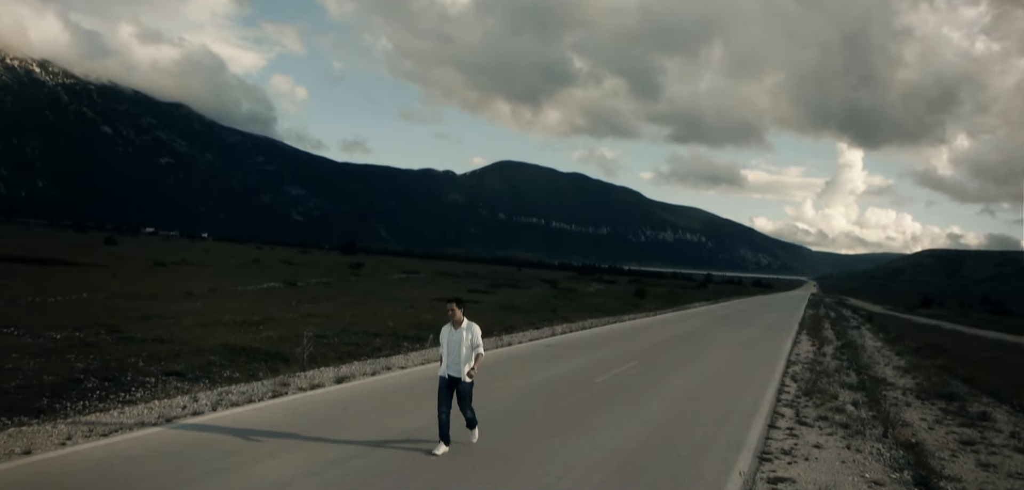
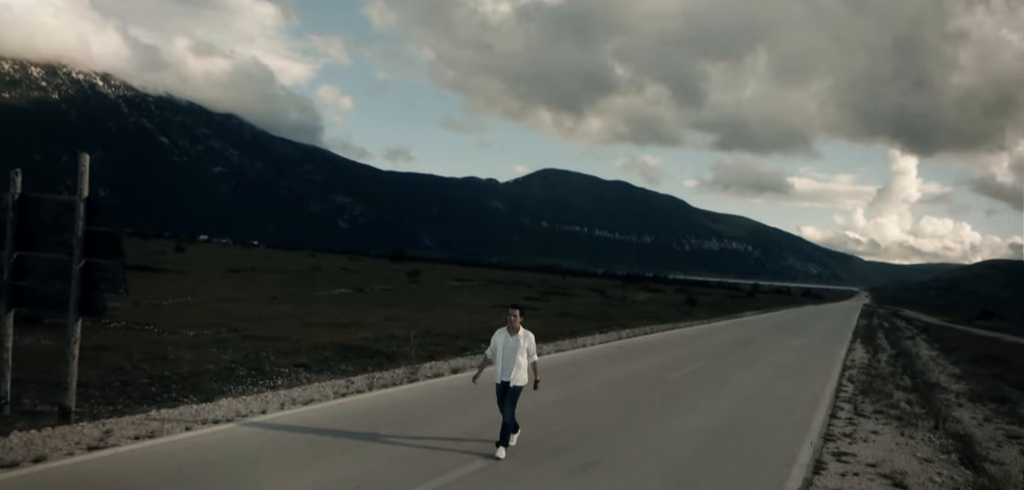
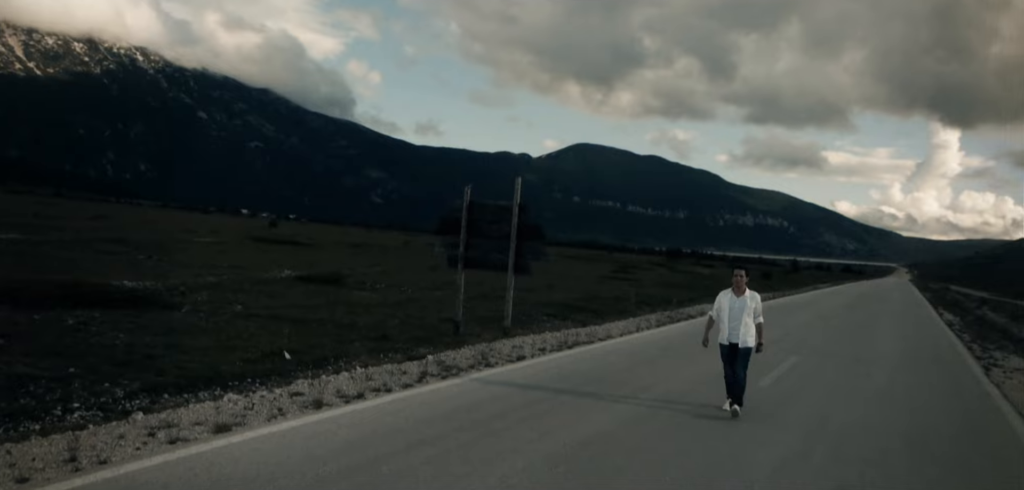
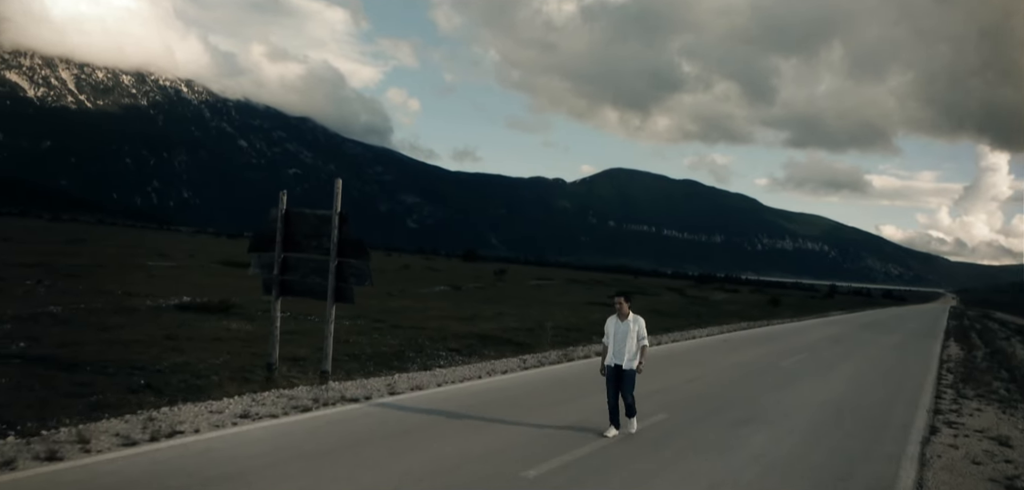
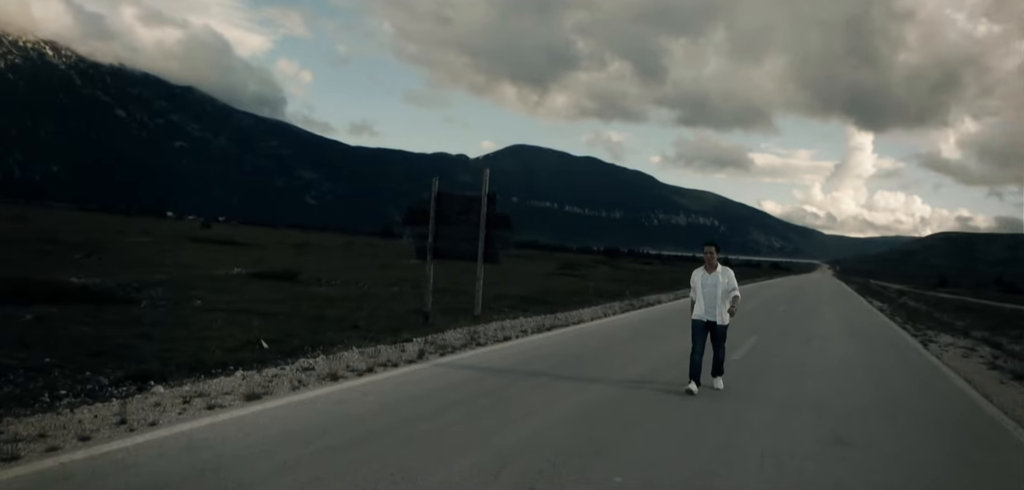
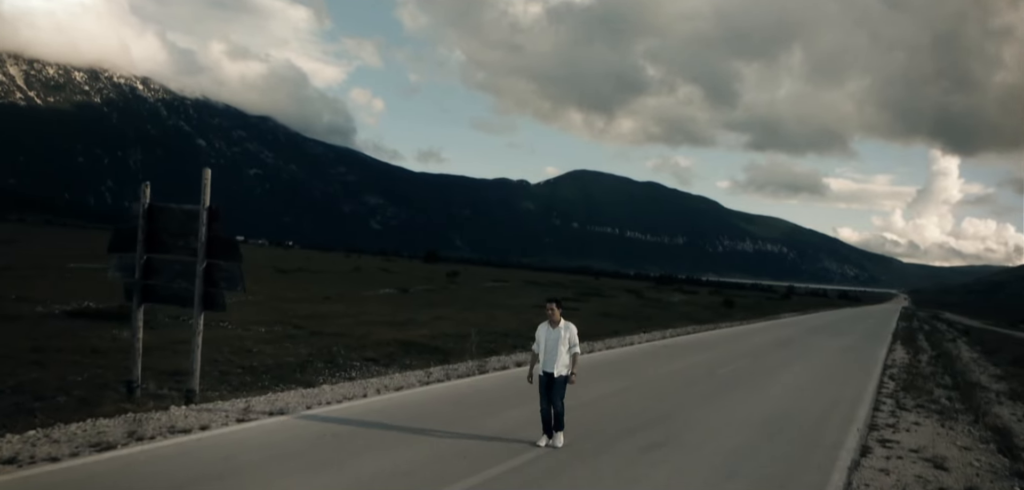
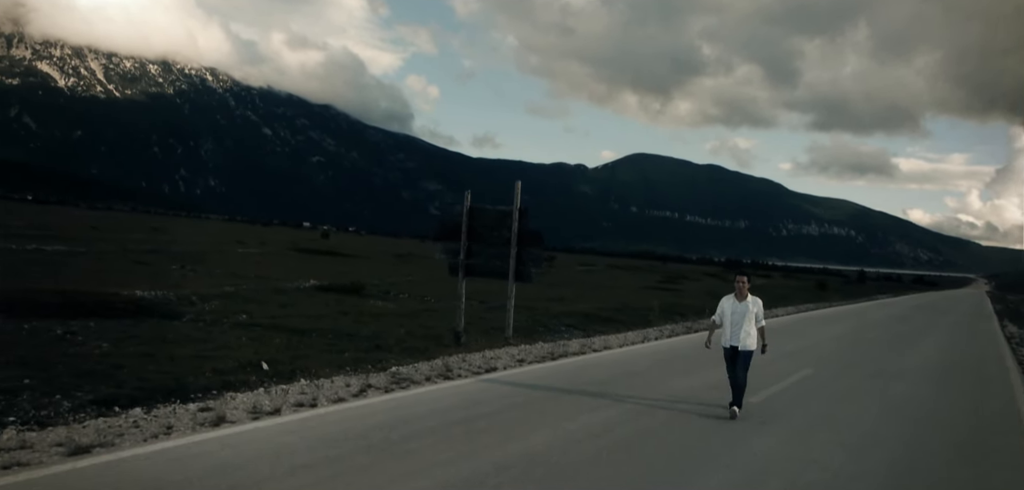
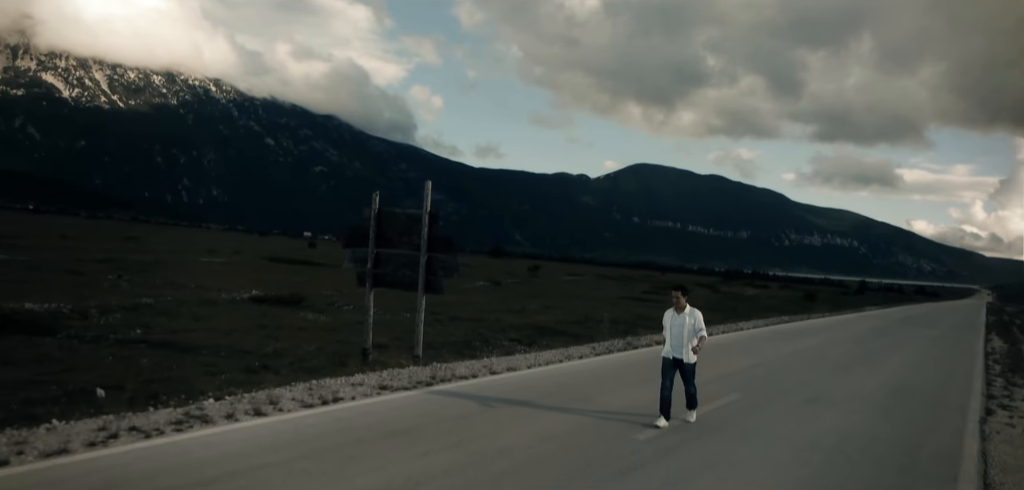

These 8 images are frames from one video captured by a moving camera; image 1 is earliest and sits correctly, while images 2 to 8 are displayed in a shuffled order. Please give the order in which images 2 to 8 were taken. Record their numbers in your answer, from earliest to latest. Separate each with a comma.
2, 6, 4, 8, 7, 3, 5
